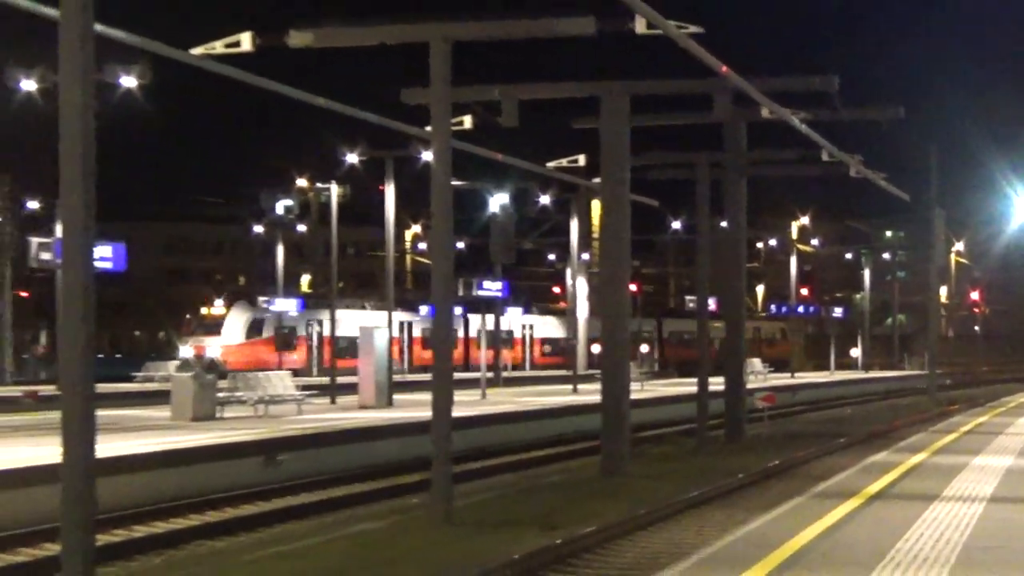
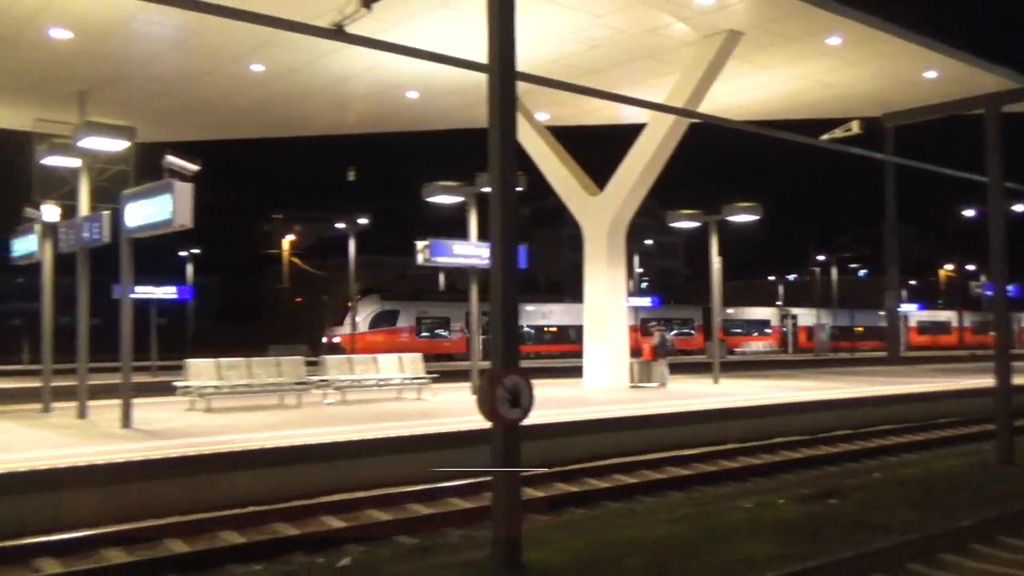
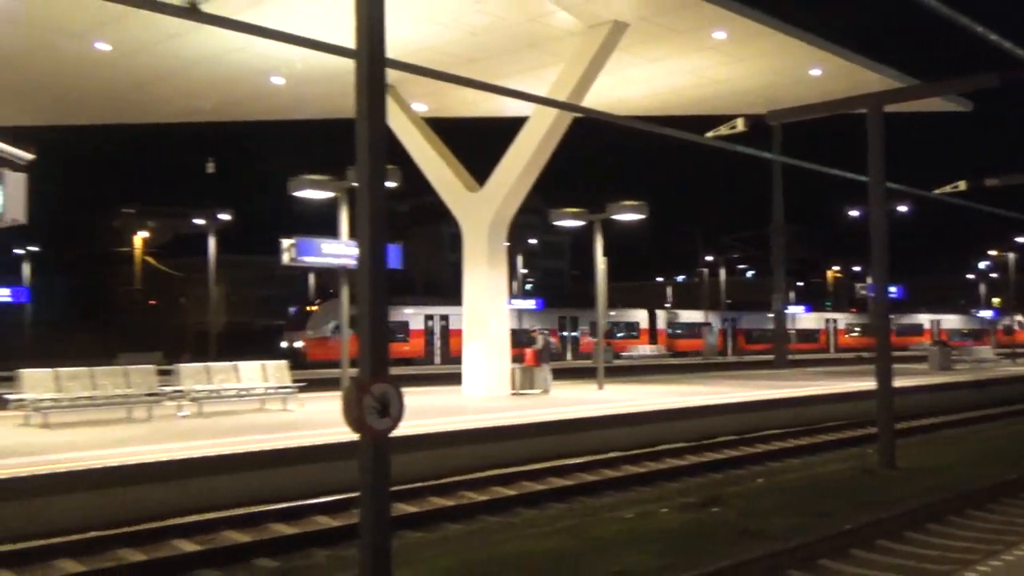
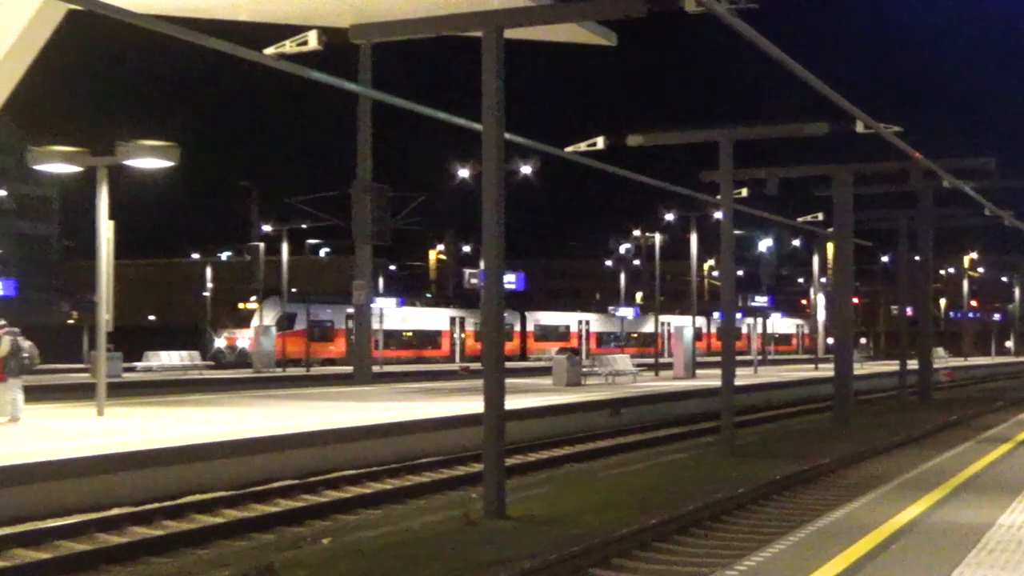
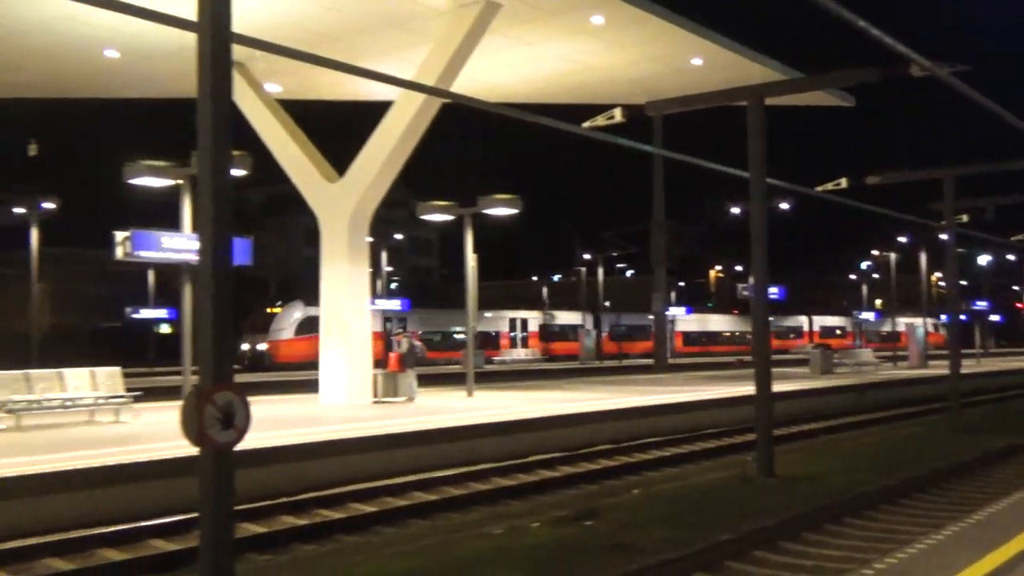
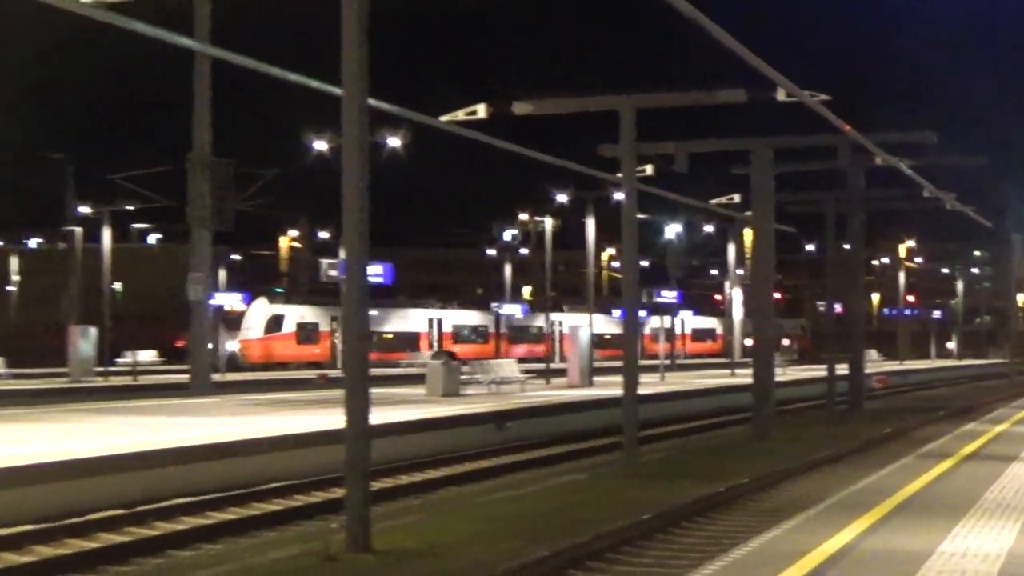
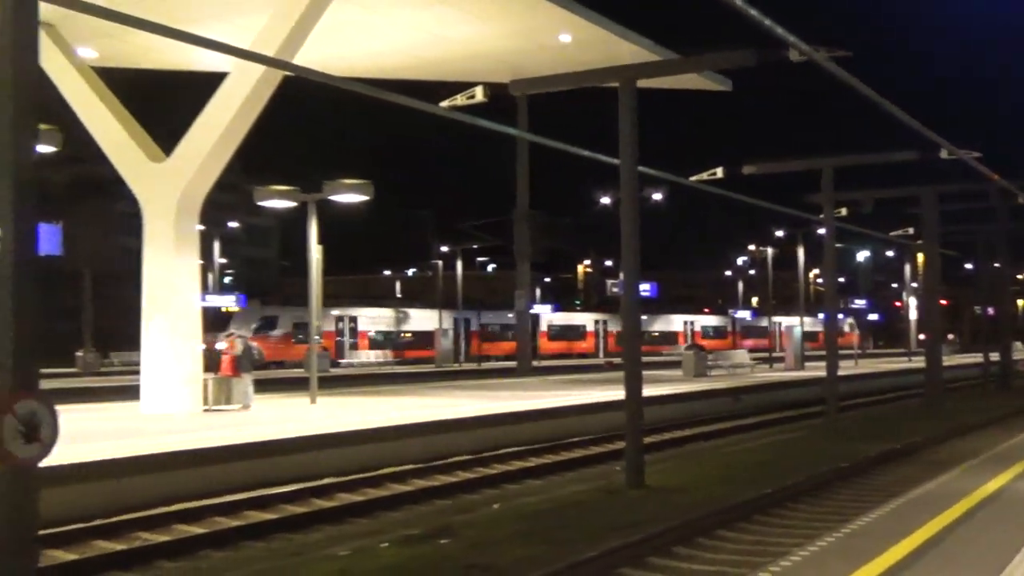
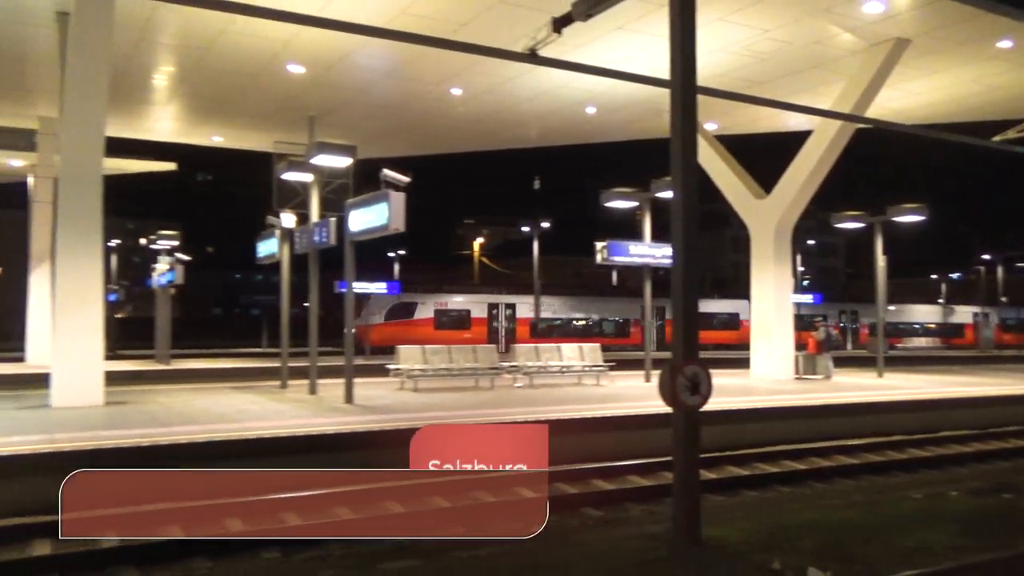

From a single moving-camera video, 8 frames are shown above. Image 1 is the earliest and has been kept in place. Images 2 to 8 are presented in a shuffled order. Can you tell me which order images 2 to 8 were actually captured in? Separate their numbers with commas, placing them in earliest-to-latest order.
6, 4, 7, 5, 3, 2, 8
